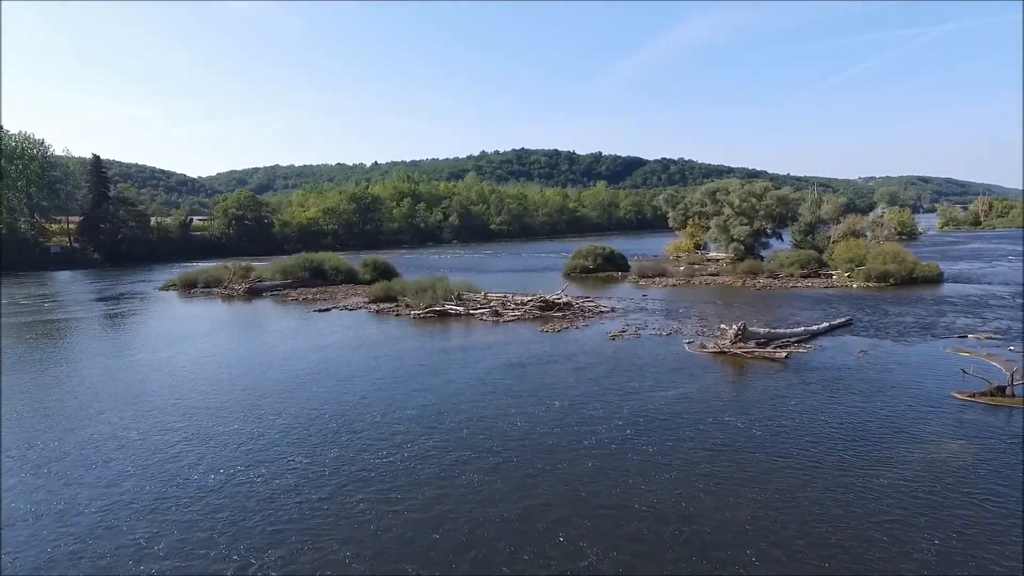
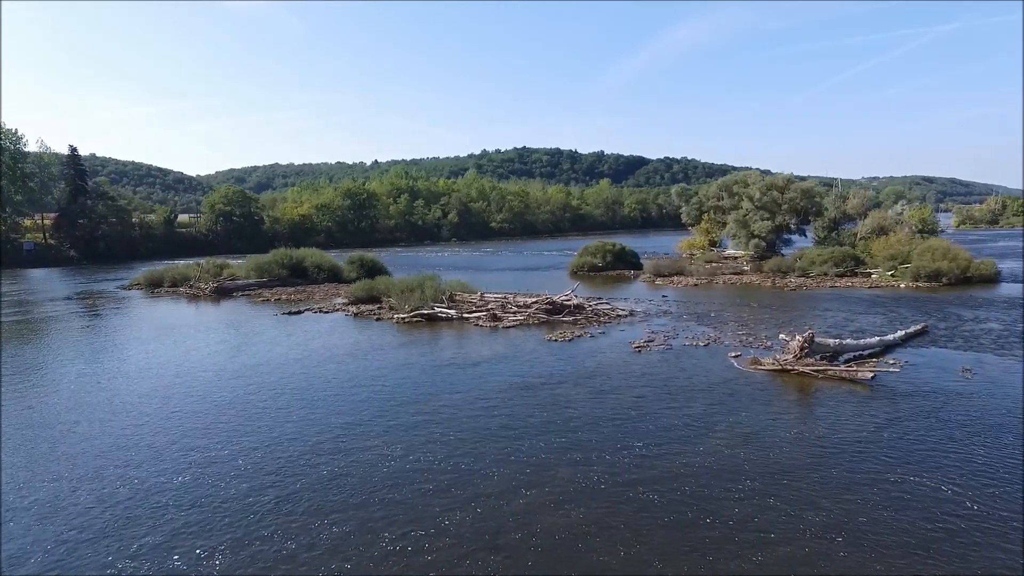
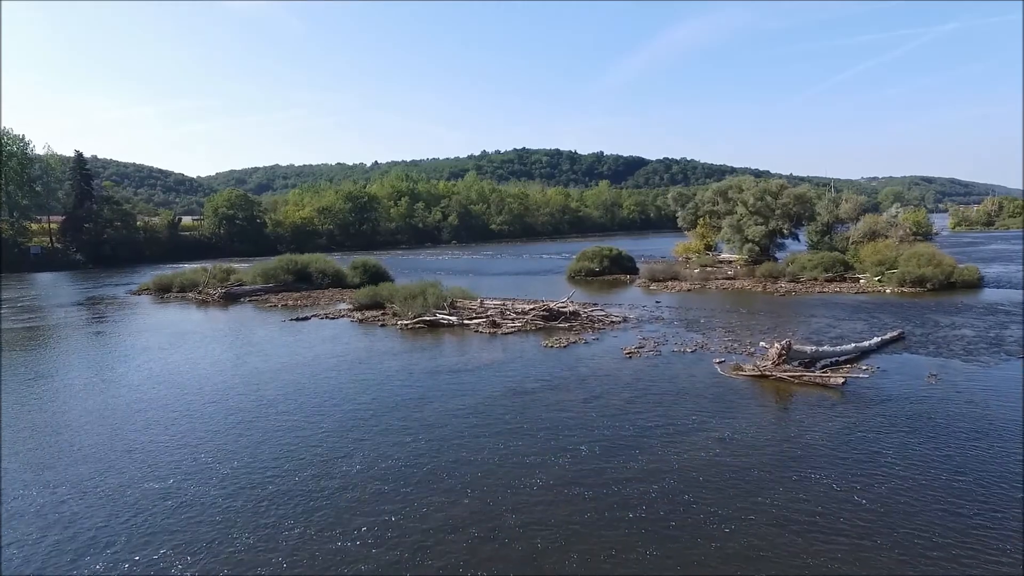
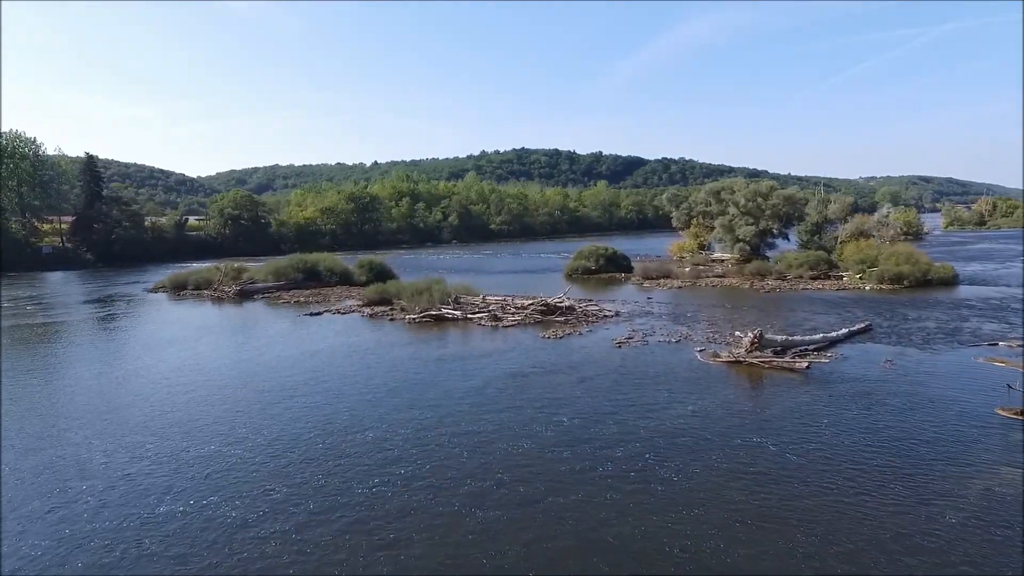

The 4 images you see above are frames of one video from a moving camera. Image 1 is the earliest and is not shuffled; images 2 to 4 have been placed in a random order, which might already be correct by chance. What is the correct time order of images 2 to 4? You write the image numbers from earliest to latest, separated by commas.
4, 3, 2
